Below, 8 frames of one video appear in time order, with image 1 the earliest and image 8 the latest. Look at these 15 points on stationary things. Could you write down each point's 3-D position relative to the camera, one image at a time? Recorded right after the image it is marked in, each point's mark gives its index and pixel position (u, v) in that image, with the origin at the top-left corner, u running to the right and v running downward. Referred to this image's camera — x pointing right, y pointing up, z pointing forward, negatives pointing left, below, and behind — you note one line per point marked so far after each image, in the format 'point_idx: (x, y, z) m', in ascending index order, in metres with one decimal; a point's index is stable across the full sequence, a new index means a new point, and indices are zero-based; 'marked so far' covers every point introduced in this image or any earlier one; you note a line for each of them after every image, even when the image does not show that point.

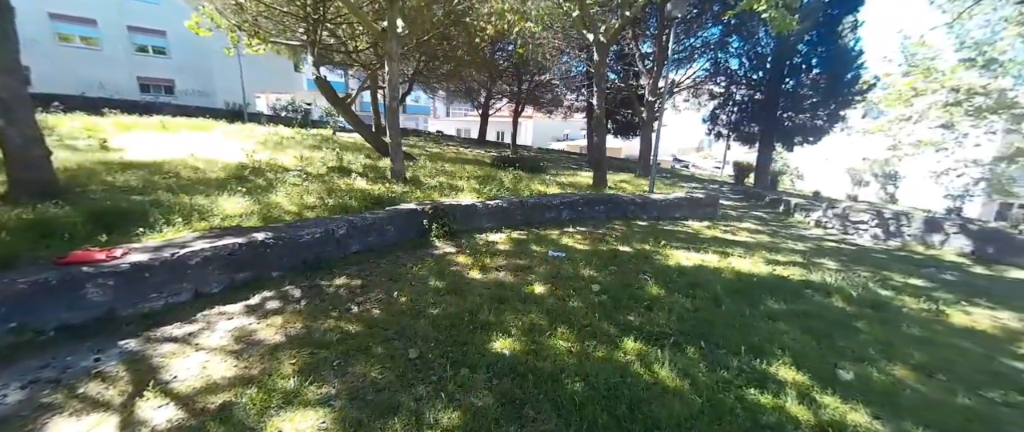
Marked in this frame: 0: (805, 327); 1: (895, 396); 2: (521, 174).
0: (+2.7, -1.0, +3.4) m
1: (+2.6, -1.2, +2.5) m
2: (+0.3, +1.4, +11.9) m
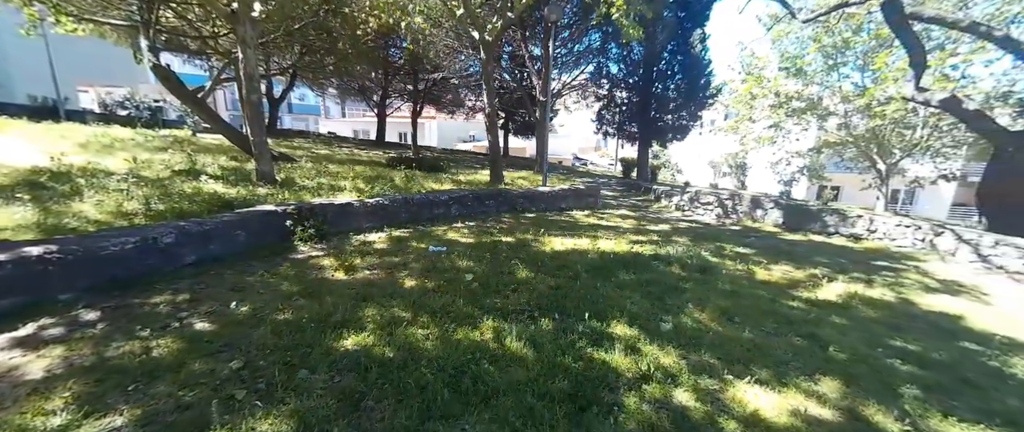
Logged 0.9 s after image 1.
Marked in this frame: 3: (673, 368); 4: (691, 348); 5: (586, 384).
0: (+1.4, -0.8, +3.9) m
1: (+1.5, -1.0, +3.0) m
2: (-3.1, +1.3, +11.6) m
3: (+1.1, -1.1, +2.6) m
4: (+1.4, -1.0, +2.8) m
5: (+0.5, -1.1, +2.3) m
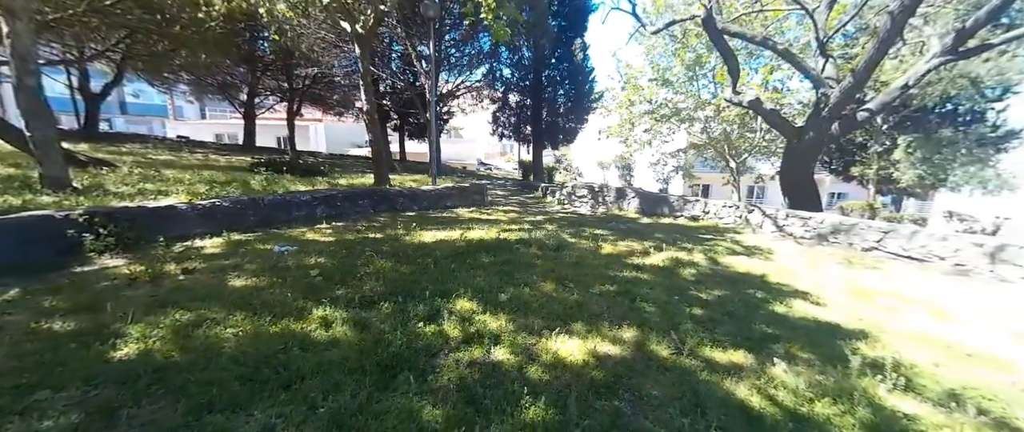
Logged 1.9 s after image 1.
0: (-0.2, -0.6, +4.1) m
1: (+0.1, -0.8, +3.3) m
2: (-6.5, +1.1, +10.4) m
3: (-0.1, -0.9, +2.8) m
4: (+0.1, -0.8, +3.1) m
5: (-0.7, -0.9, +2.3) m
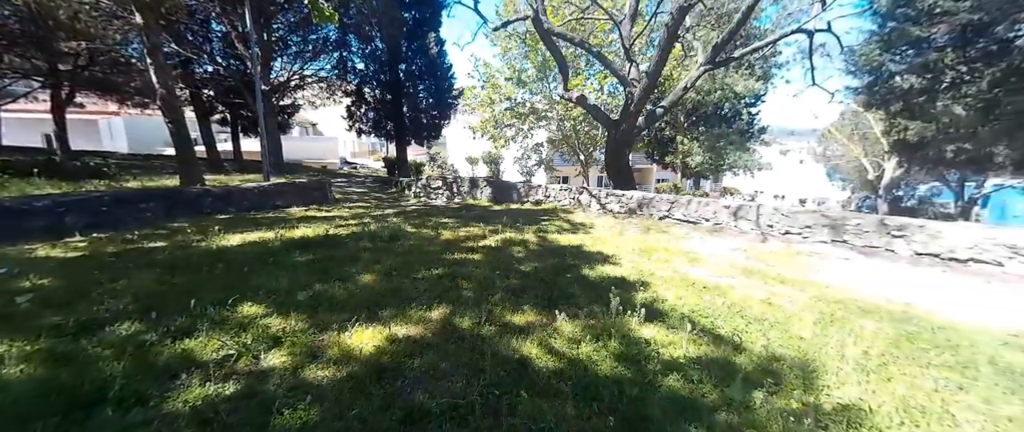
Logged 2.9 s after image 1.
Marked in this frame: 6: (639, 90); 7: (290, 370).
0: (-2.0, -0.5, +3.6) m
1: (-1.4, -0.7, +3.0) m
2: (-10.2, +0.7, +7.6) m
3: (-1.5, -0.8, +2.4) m
4: (-1.4, -0.7, +2.7) m
5: (-1.9, -0.8, +1.8) m
6: (+3.2, +3.2, +9.3) m
7: (-1.2, -0.8, +2.0) m
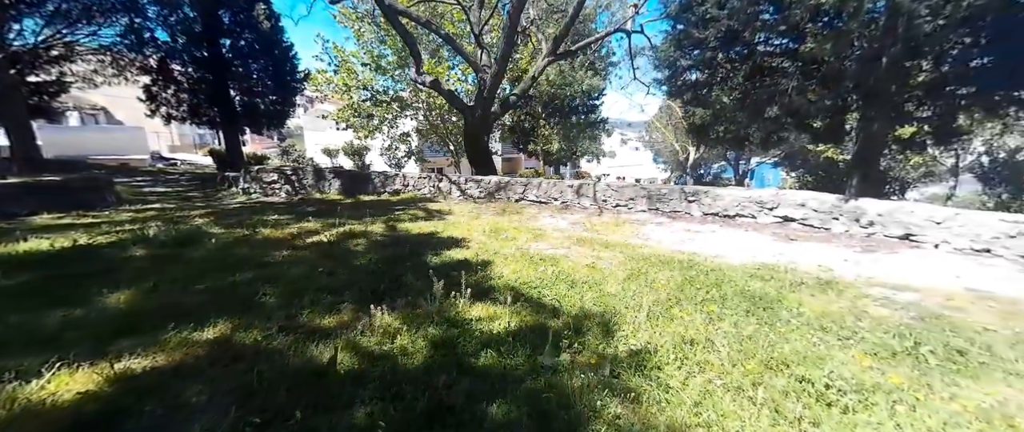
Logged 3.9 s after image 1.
0: (-3.4, -0.6, +2.5) m
1: (-2.7, -0.7, +2.1) m
2: (-12.5, +0.1, +3.5) m
3: (-2.5, -0.8, +1.5) m
4: (-2.5, -0.7, +1.8) m
5: (-2.7, -0.9, +0.8) m
6: (-0.6, +3.6, +9.4) m
7: (-2.1, -0.8, +1.2) m
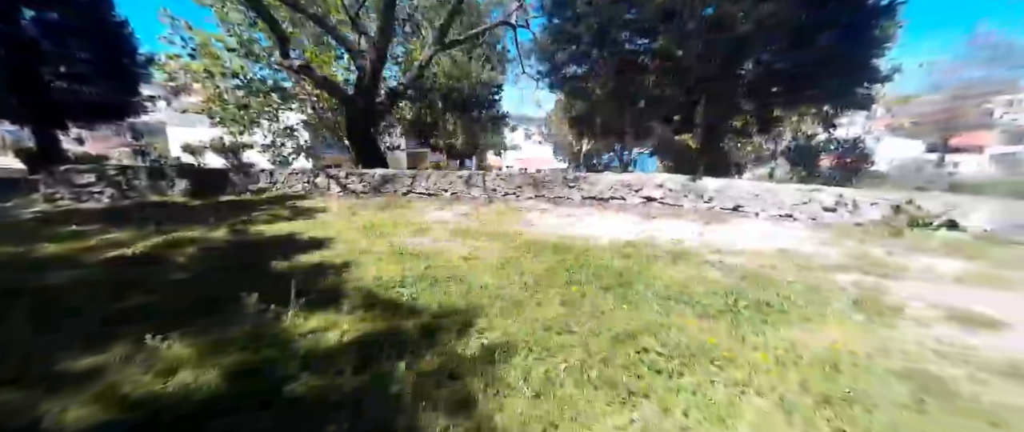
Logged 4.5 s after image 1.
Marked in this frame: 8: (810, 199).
0: (-4.2, -0.7, +1.4) m
1: (-3.4, -0.8, +1.1) m
2: (-13.3, -0.6, +0.2) m
3: (-3.1, -0.9, +0.6) m
4: (-3.2, -0.8, +0.9) m
5: (-3.1, -1.0, -0.1) m
6: (-3.3, +3.6, +8.6) m
7: (-2.6, -0.9, +0.4) m
8: (+3.6, +0.2, +4.4) m
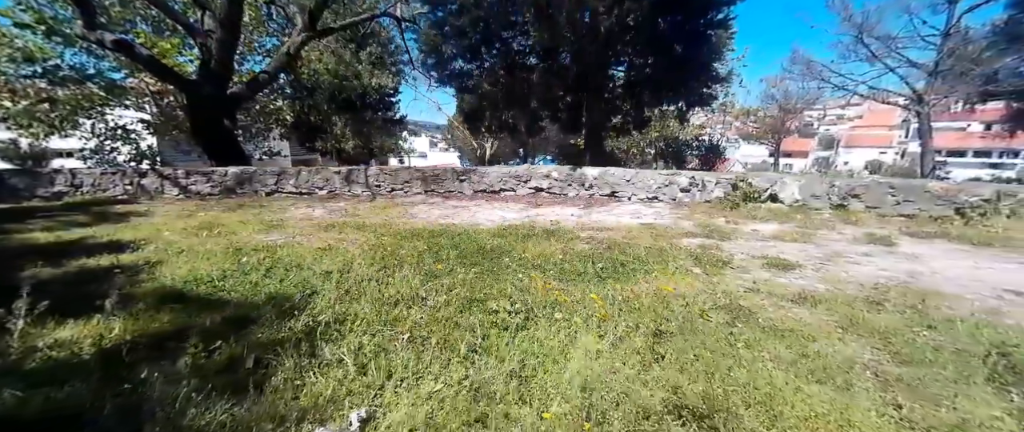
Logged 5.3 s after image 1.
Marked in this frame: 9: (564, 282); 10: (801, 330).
0: (-4.6, -0.7, 0.0) m
1: (-3.8, -0.7, 0.0) m
2: (-13.1, -1.0, -3.3) m
3: (-3.3, -0.8, -0.4) m
4: (-3.6, -0.8, -0.1) m
5: (-3.2, -0.9, -1.1) m
6: (-5.8, +3.5, +7.3) m
7: (-2.8, -0.8, -0.5) m
8: (+2.1, +0.5, +5.0) m
9: (+0.3, -0.4, +1.9) m
10: (+1.2, -0.5, +1.5) m
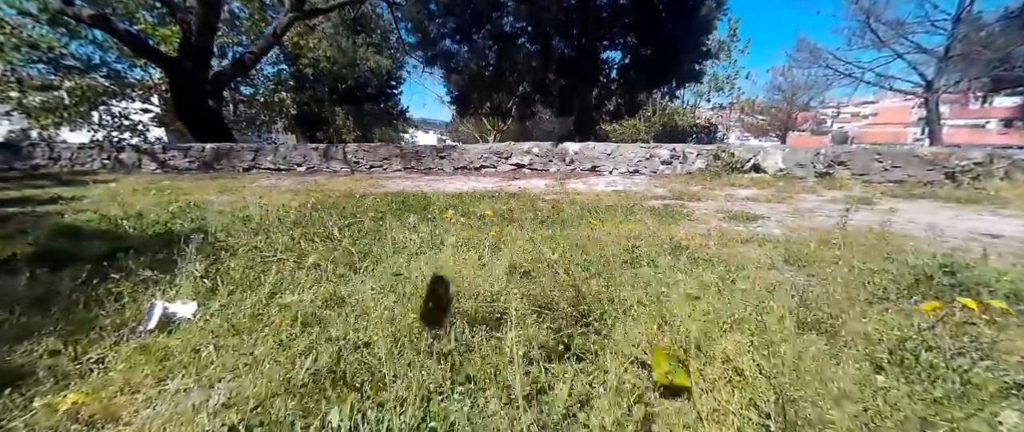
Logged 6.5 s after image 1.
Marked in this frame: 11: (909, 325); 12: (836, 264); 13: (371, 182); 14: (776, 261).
0: (-5.0, -0.4, 0.0) m
1: (-4.1, -0.4, -0.1) m
2: (-13.5, -0.7, -3.3) m
3: (-3.7, -0.5, -0.5) m
4: (-3.9, -0.5, -0.2) m
5: (-3.6, -0.6, -1.2) m
6: (-6.1, +3.9, +7.2) m
7: (-3.2, -0.6, -0.6) m
8: (+1.8, +0.8, +4.8) m
9: (-0.1, -0.1, +1.8) m
10: (+0.8, -0.2, +1.3) m
11: (+0.9, -0.2, +0.8) m
12: (+1.1, -0.2, +1.3) m
13: (-1.9, +0.5, +4.9) m
14: (+0.9, -0.2, +1.3) m
